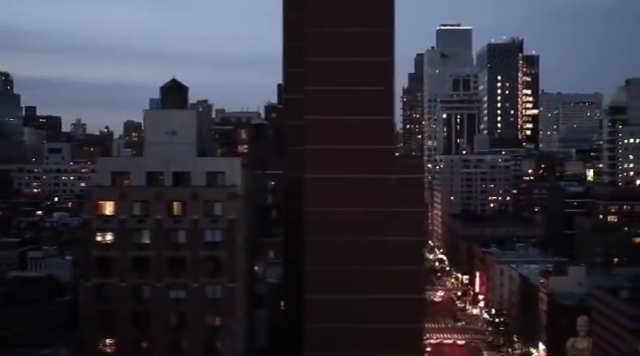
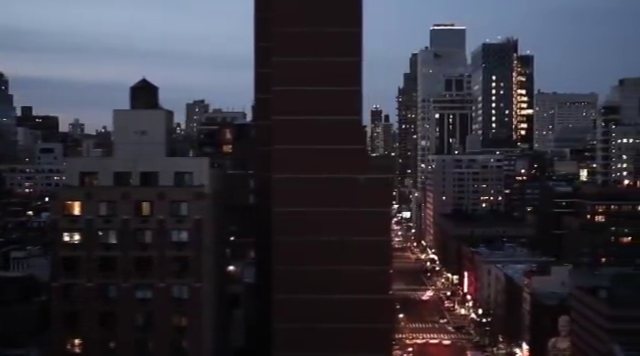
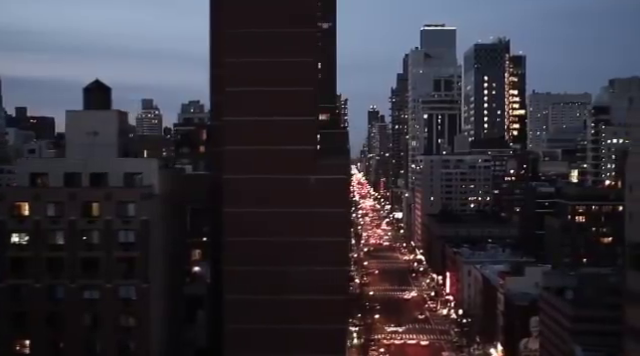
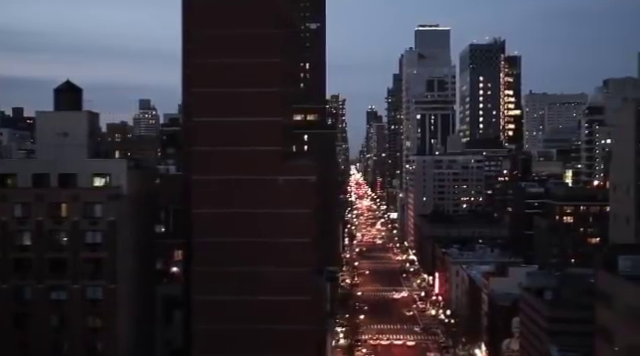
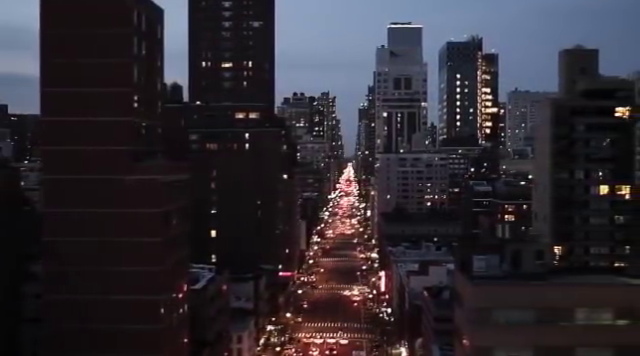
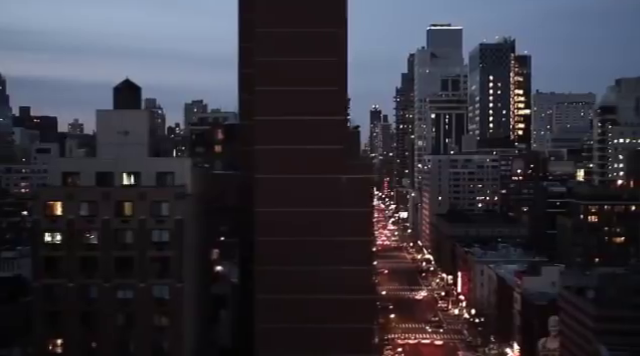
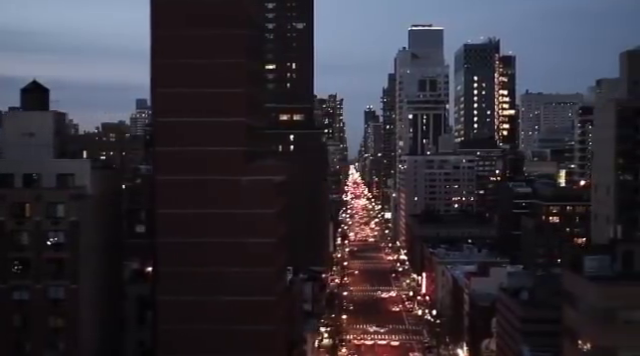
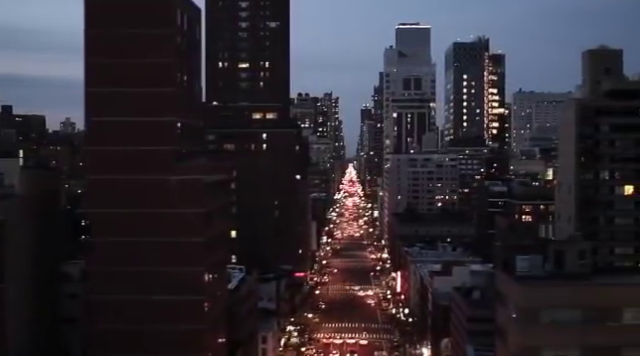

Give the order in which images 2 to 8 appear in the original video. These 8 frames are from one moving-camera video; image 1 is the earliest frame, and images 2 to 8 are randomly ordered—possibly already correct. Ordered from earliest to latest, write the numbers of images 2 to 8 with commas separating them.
2, 6, 3, 4, 7, 8, 5
